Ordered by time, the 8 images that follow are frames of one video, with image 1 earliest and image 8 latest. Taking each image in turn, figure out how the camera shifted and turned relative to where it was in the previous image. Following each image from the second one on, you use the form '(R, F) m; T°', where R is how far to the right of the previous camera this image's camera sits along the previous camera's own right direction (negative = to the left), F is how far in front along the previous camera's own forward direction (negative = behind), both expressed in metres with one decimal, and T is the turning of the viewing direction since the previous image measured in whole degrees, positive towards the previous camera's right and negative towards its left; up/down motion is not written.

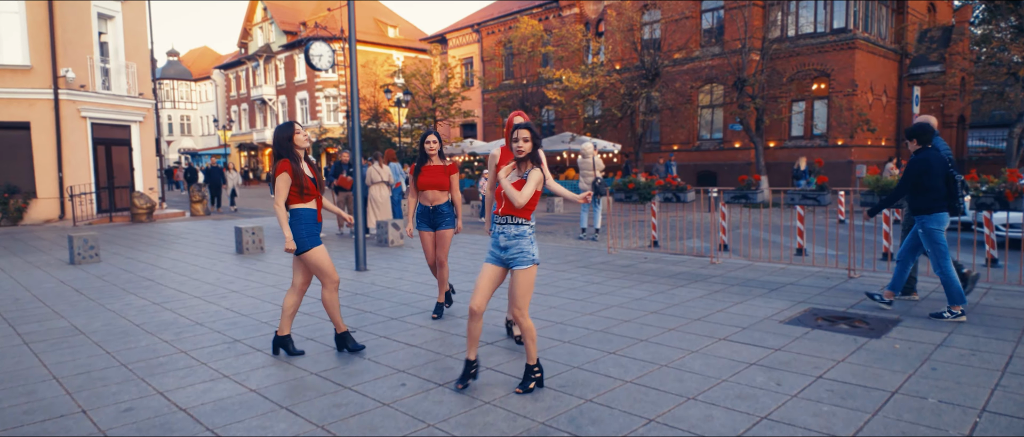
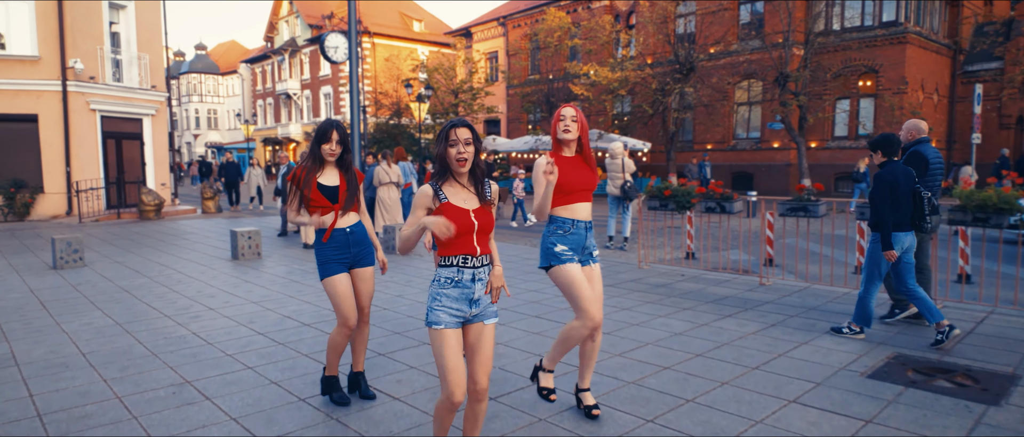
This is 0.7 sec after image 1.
(+0.1, +1.2) m; -2°
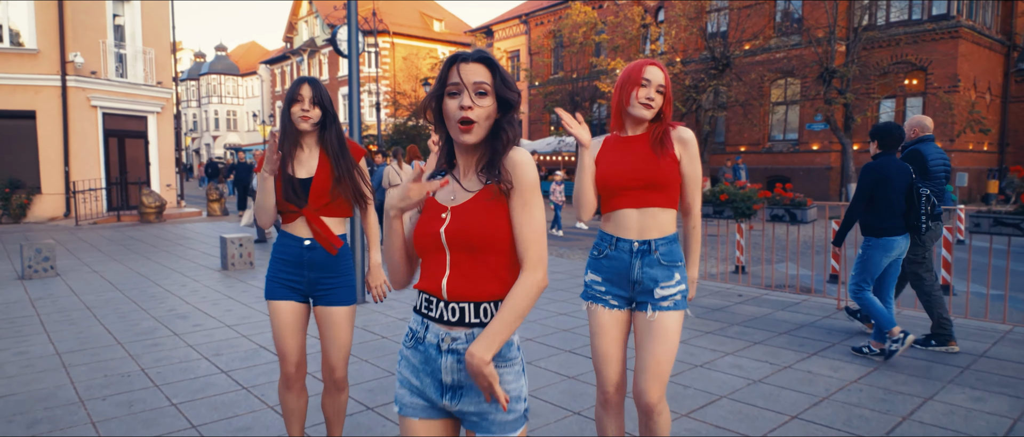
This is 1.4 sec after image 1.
(-0.1, +1.3) m; -2°
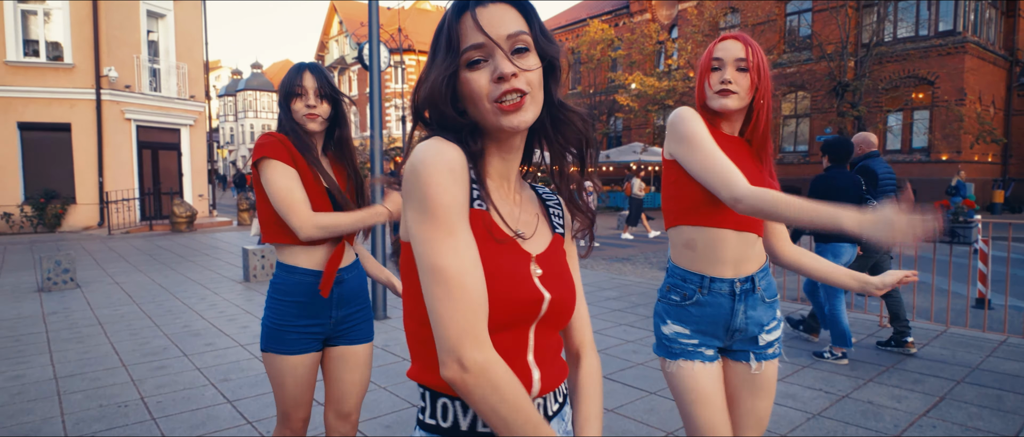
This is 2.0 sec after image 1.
(0.0, +0.4) m; -2°
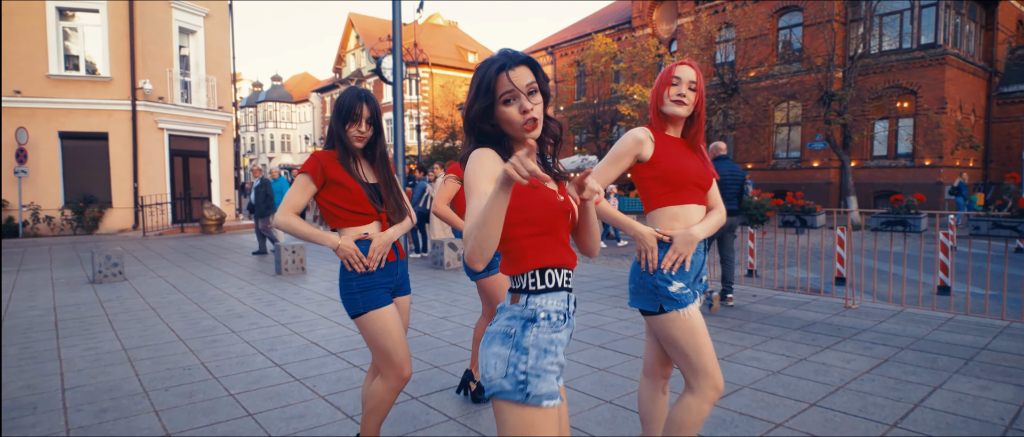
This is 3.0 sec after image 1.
(+0.1, -0.8) m; -1°
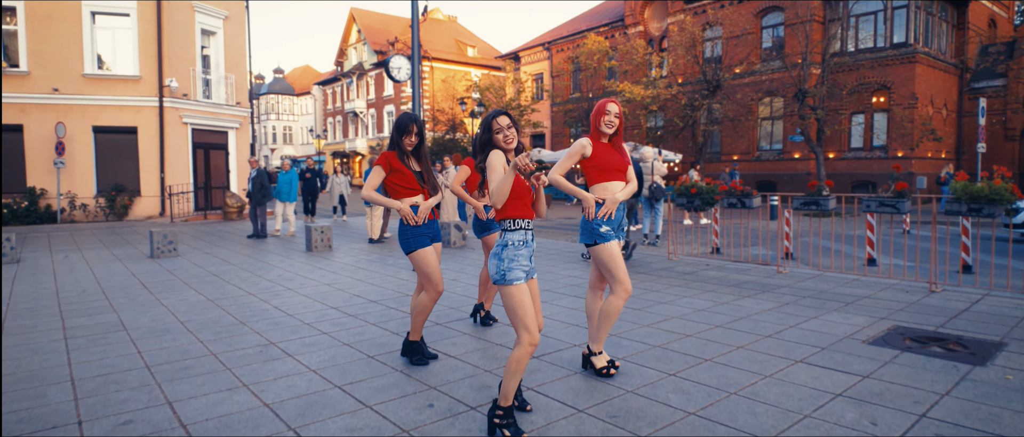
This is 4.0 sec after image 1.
(0.0, -1.7) m; 0°
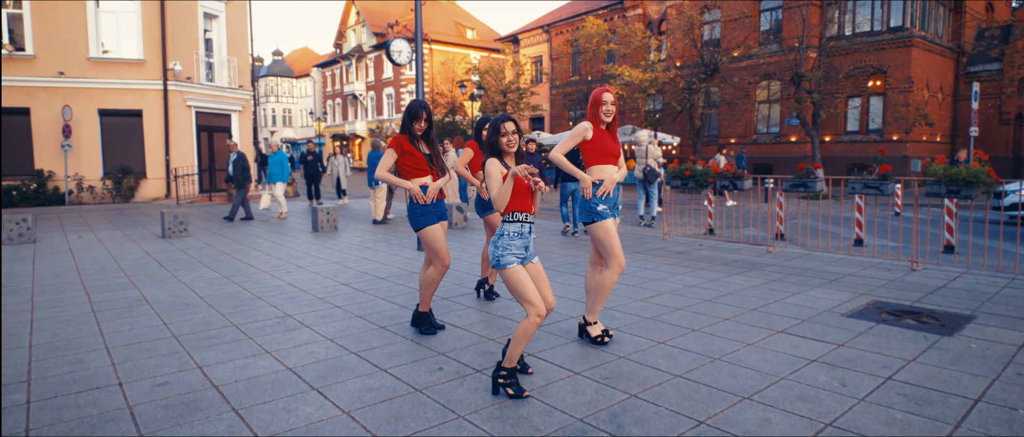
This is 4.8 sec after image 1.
(0.0, -0.4) m; 0°
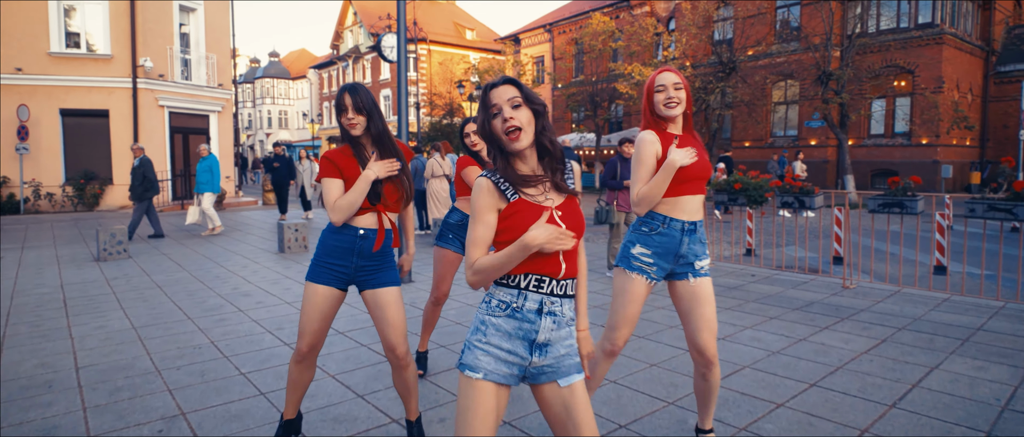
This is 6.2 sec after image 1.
(-0.1, +2.0) m; 0°
